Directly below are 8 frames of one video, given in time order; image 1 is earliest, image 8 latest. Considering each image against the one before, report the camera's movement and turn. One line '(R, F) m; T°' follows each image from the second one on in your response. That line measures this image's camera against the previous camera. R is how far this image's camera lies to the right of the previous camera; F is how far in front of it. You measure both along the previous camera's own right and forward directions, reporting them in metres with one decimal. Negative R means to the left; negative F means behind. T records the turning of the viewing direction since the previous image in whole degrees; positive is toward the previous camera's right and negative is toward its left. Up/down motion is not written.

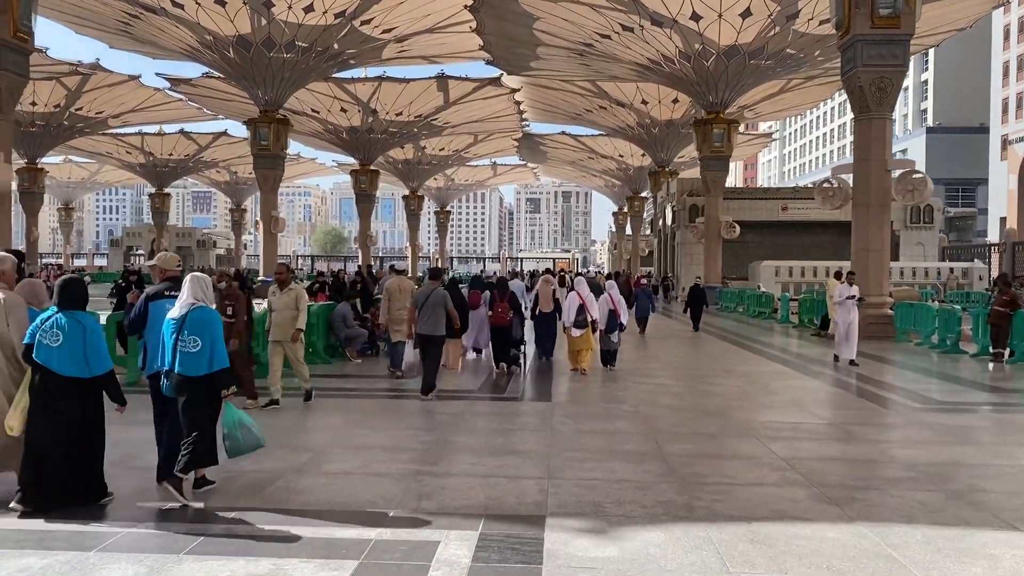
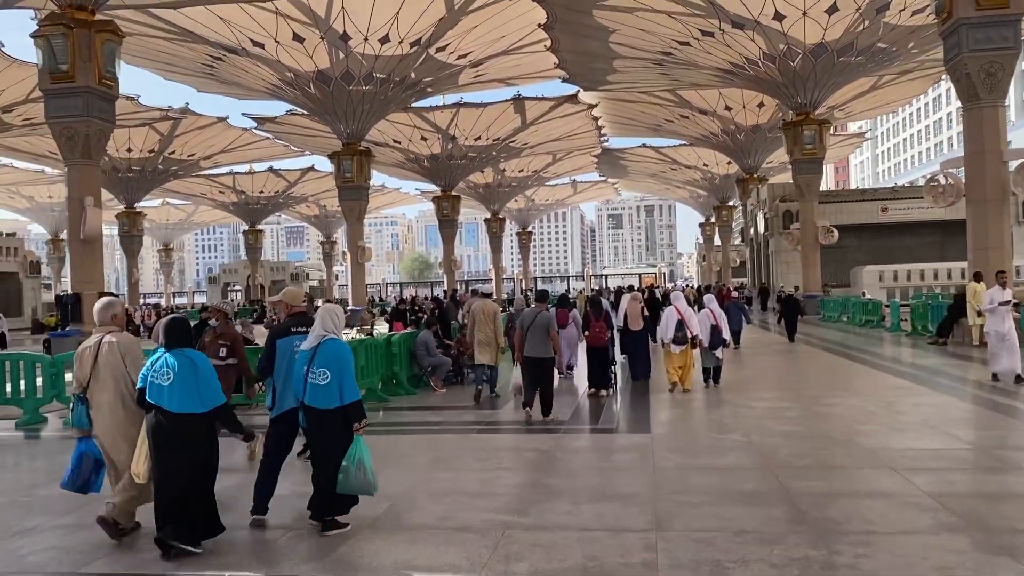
(0.0, +0.5) m; -6°
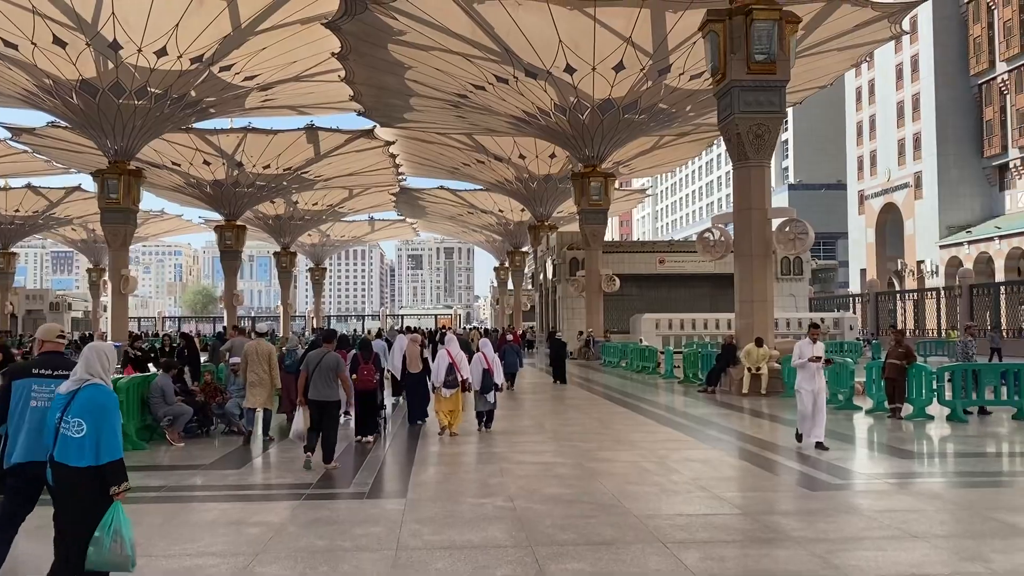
(+0.4, +0.7) m; +13°
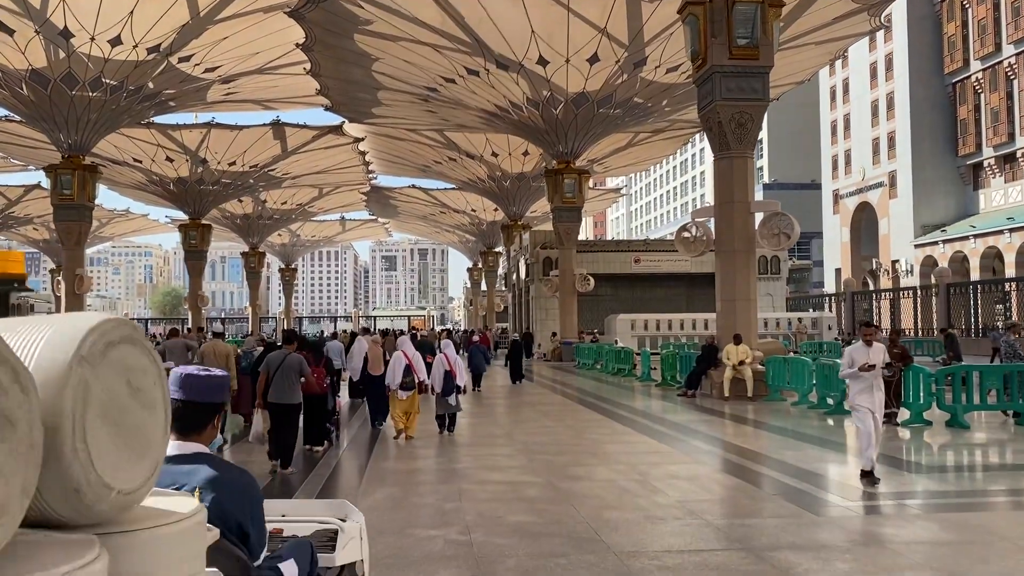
(+0.1, +0.9) m; +2°
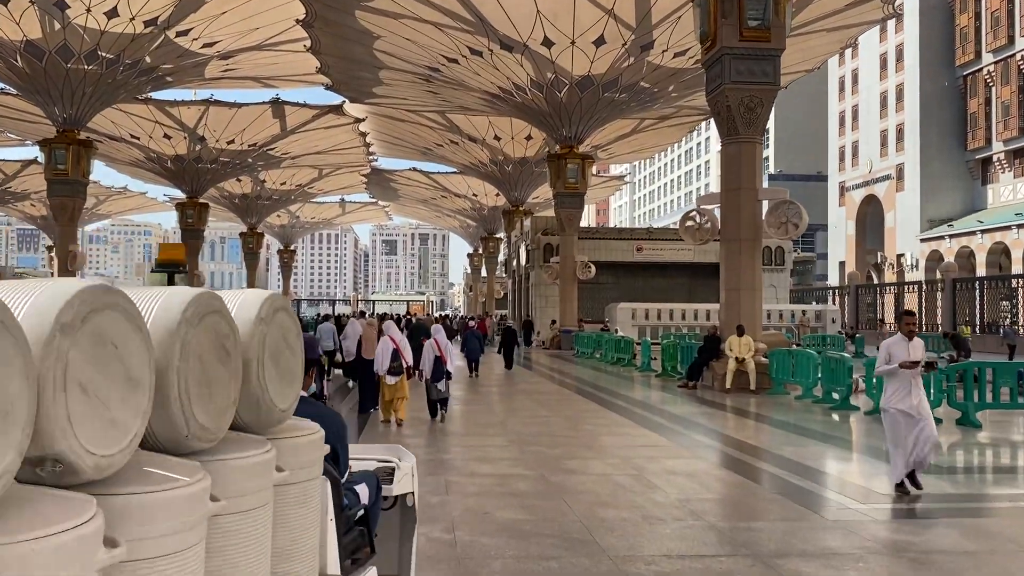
(0.0, +0.4) m; 0°
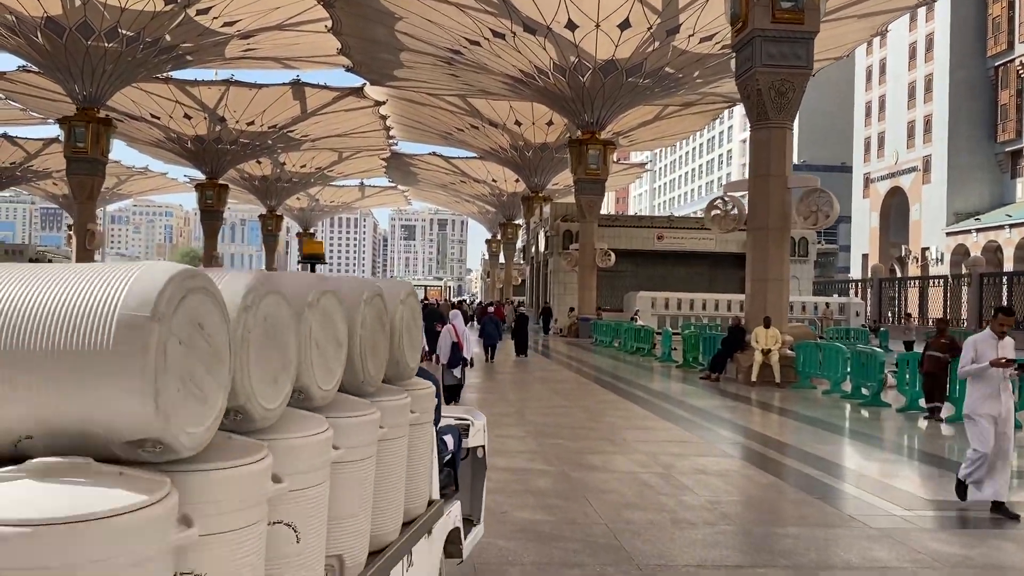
(0.0, +0.3) m; -1°
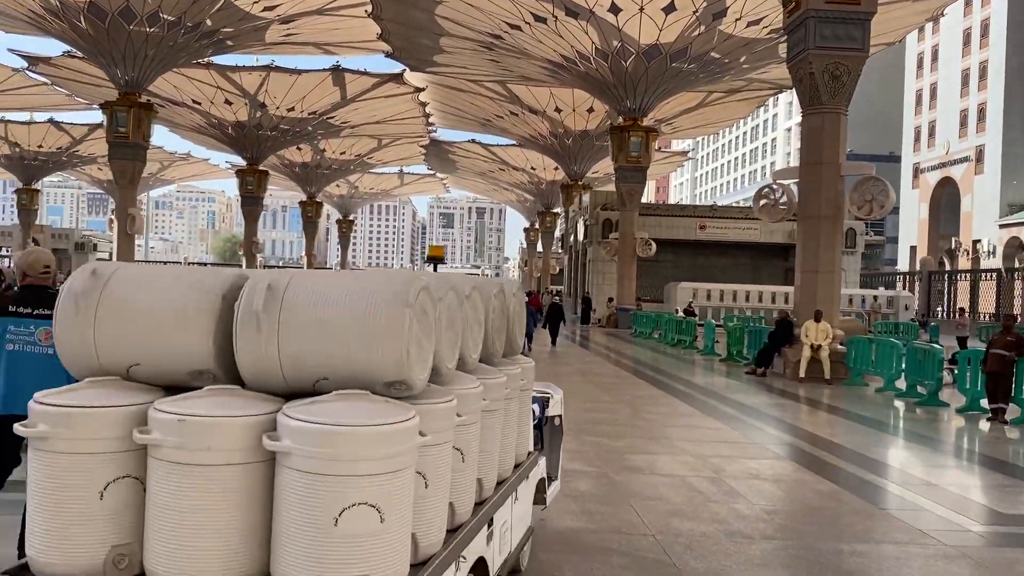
(0.0, +0.4) m; -2°
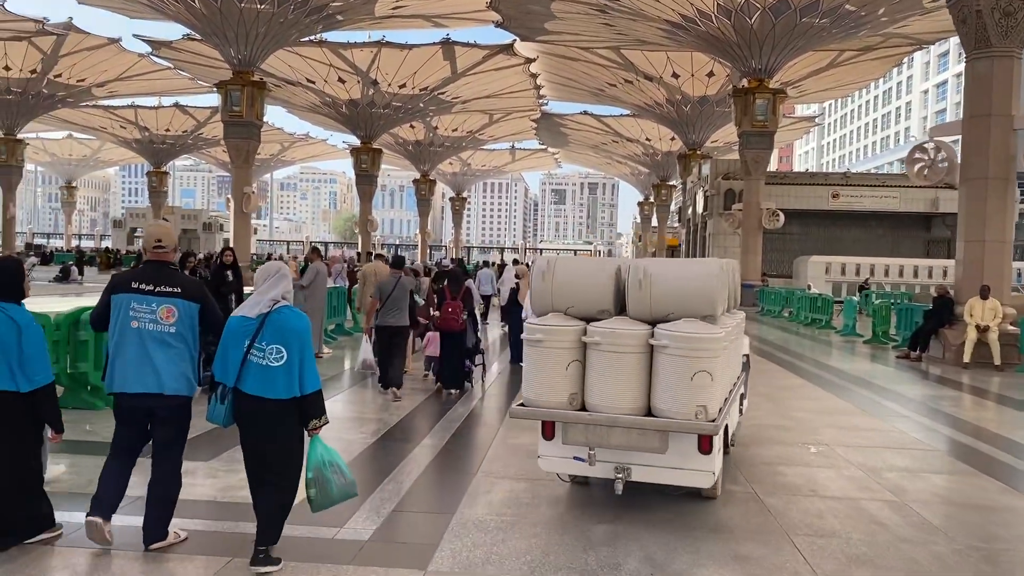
(0.0, +1.0) m; -7°
